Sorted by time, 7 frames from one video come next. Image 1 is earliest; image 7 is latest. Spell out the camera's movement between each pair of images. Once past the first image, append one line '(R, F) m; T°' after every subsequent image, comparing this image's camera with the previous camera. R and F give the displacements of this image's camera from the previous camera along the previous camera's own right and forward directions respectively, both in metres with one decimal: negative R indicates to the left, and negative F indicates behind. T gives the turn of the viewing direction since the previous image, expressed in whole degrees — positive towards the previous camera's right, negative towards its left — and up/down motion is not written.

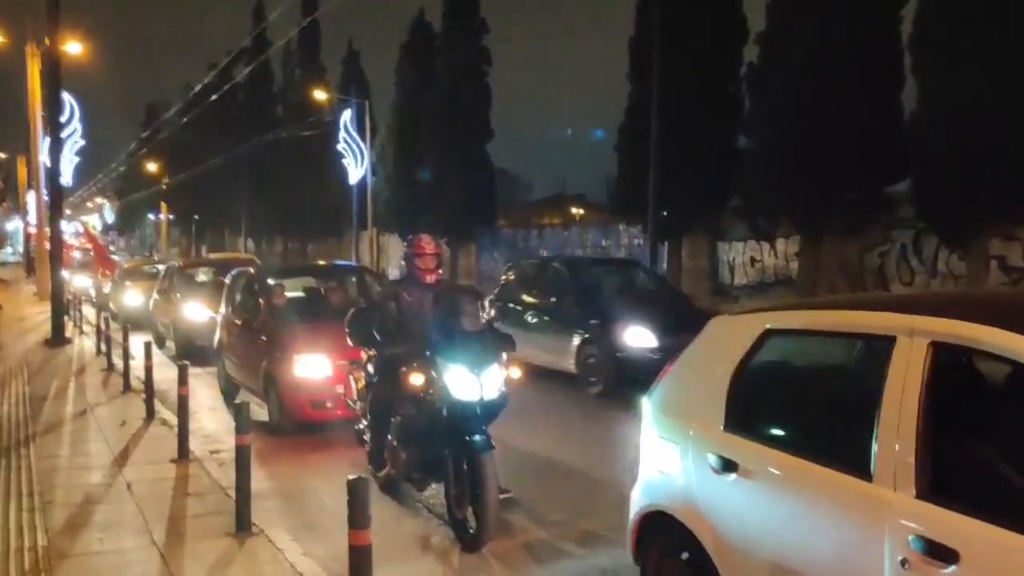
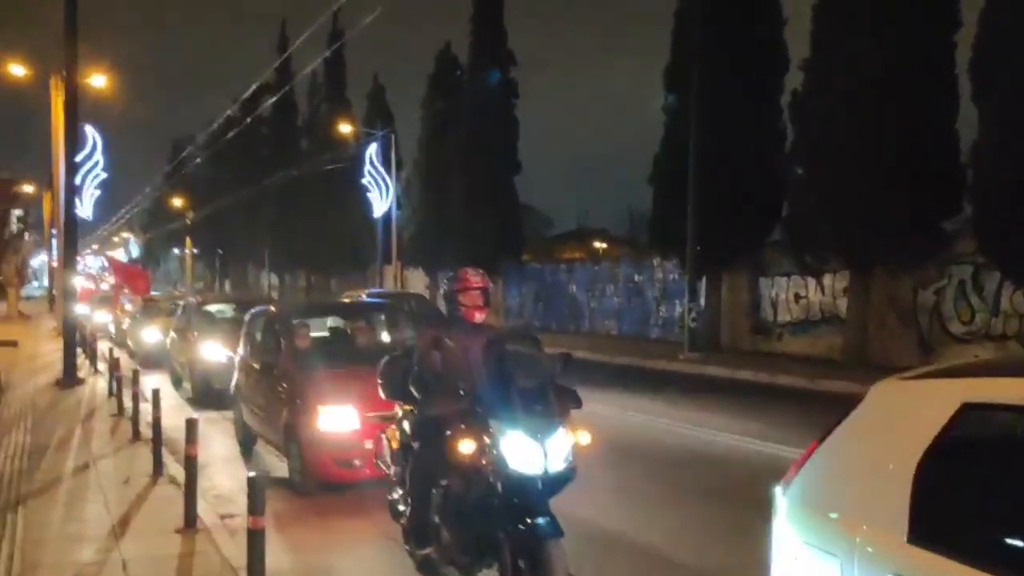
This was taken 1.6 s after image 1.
(-0.2, +1.1) m; -1°
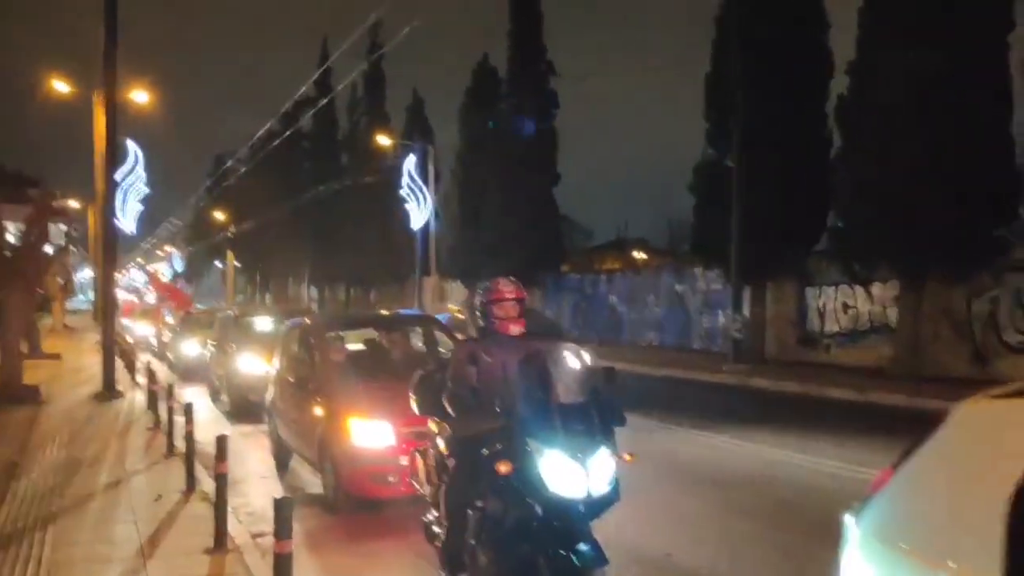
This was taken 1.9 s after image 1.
(0.0, +0.3) m; -2°
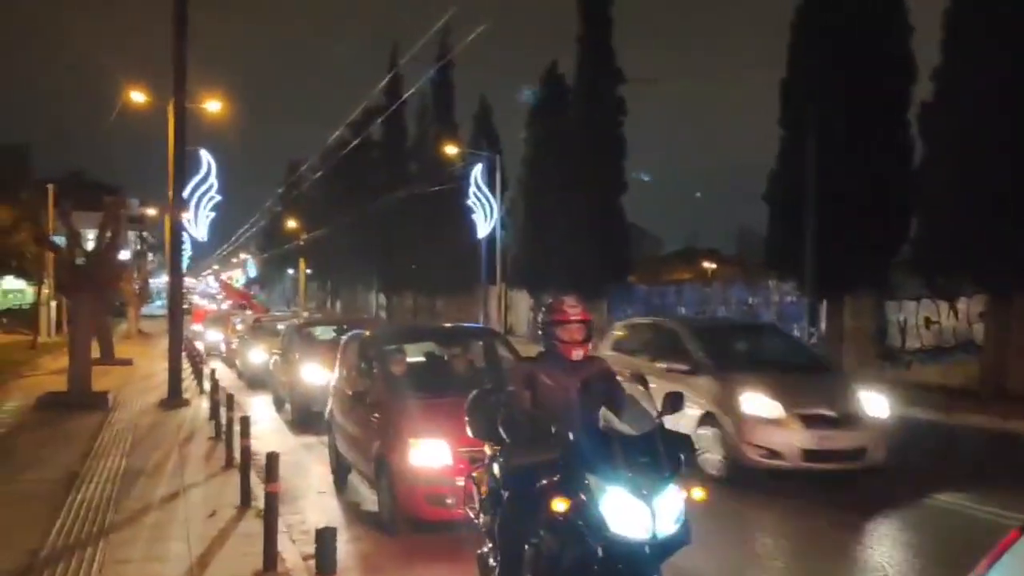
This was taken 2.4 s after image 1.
(0.0, +0.3) m; -3°
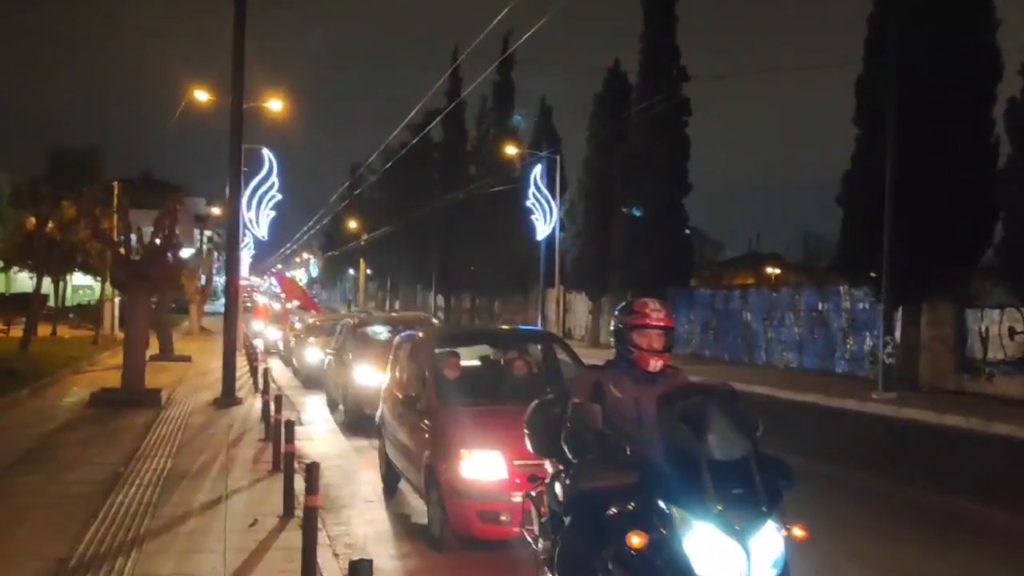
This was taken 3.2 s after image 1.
(0.0, +0.6) m; -3°
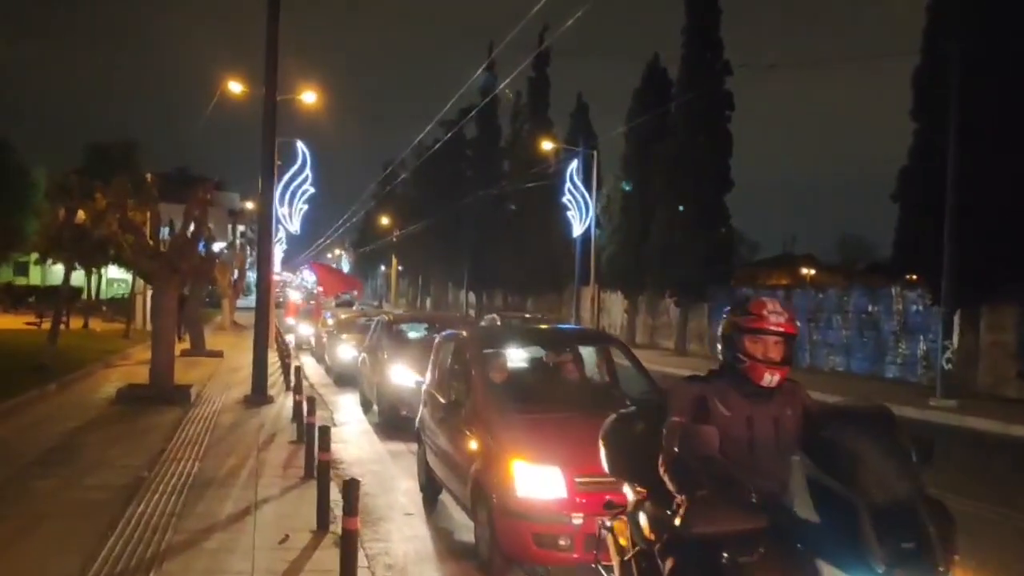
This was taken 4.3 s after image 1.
(-0.2, +0.8) m; -2°
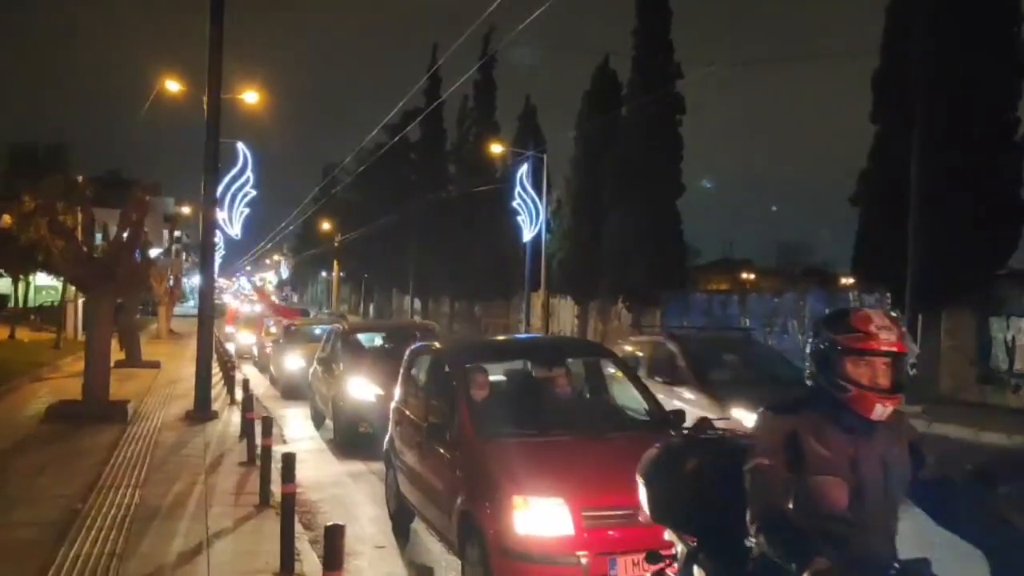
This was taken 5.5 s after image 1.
(-0.3, +0.9) m; +3°
